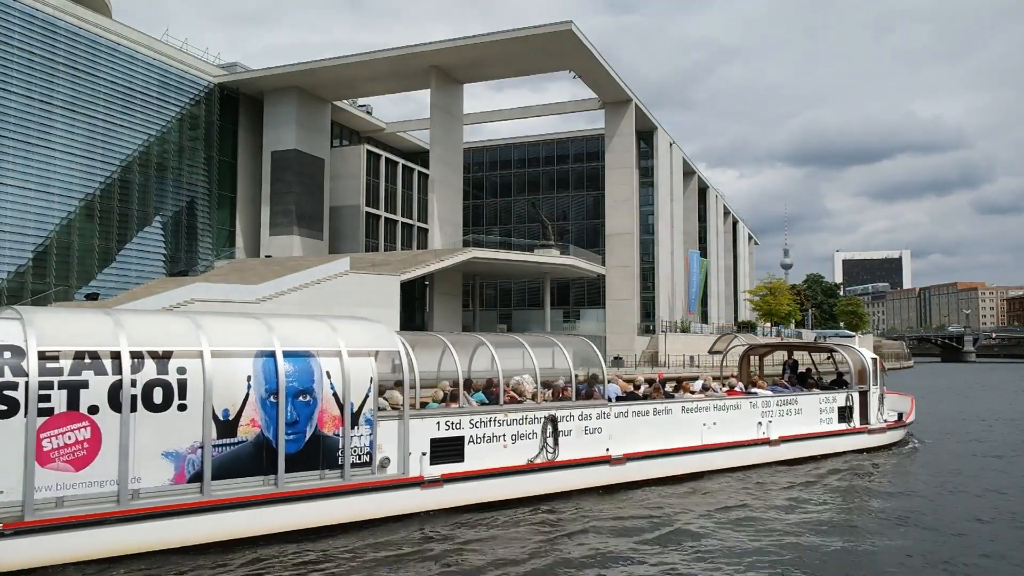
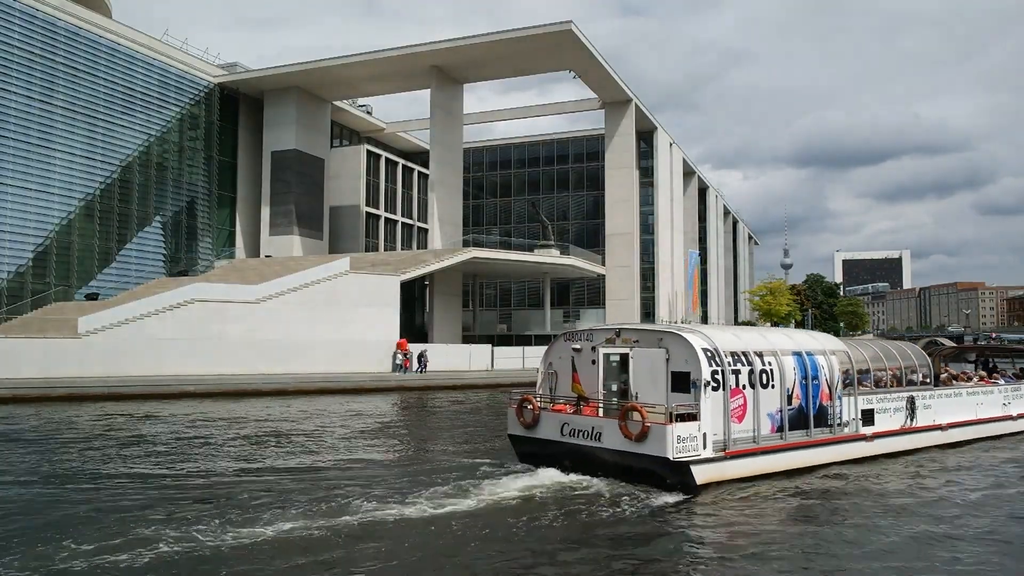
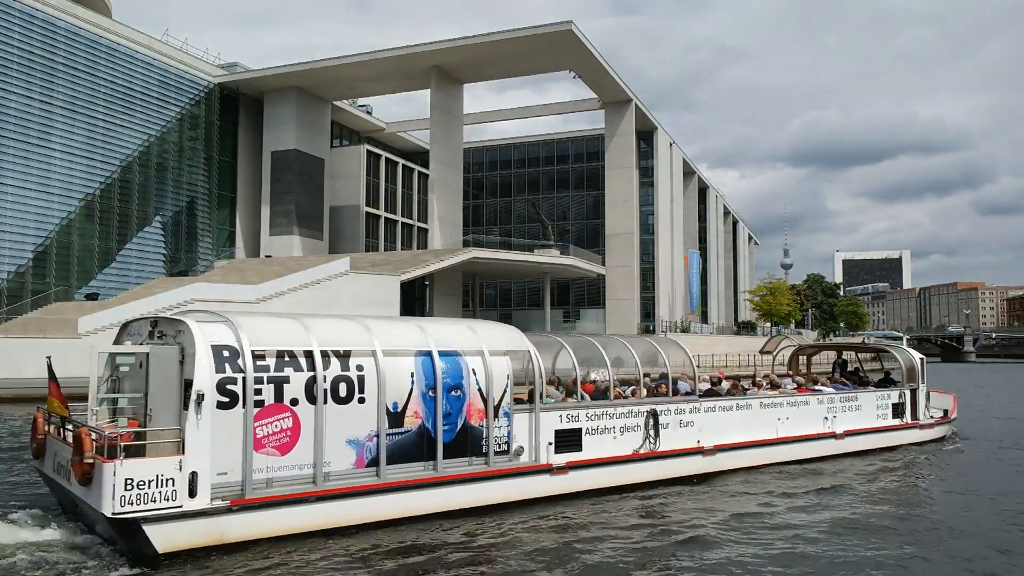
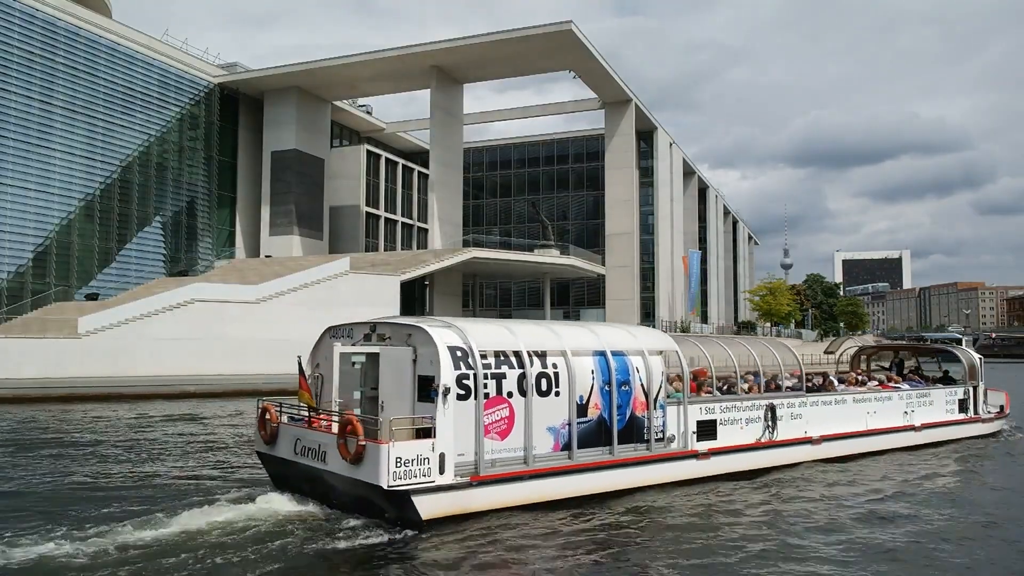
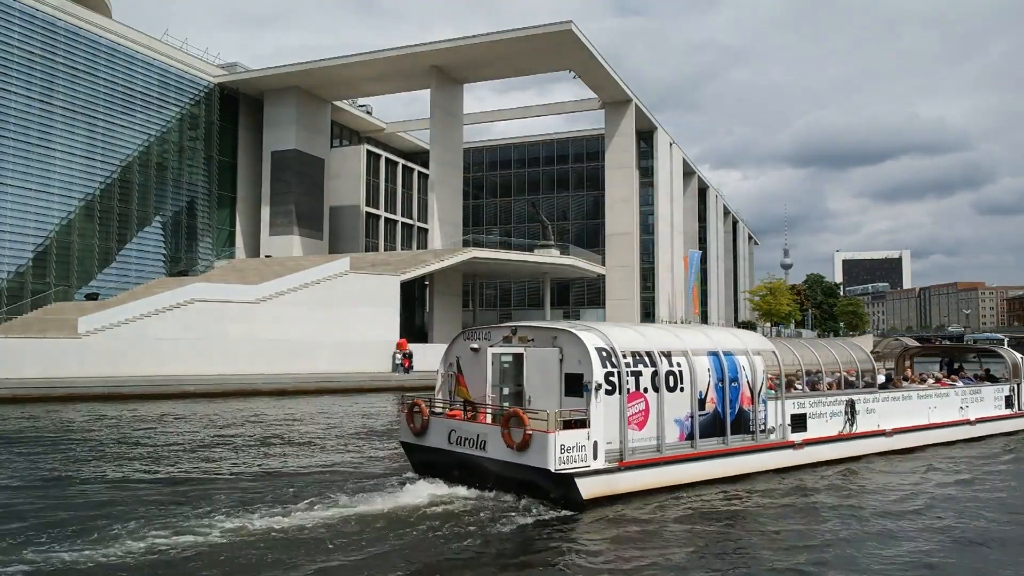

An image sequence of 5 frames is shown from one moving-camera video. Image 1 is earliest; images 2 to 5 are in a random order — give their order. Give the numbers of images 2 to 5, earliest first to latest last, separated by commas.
3, 4, 5, 2
